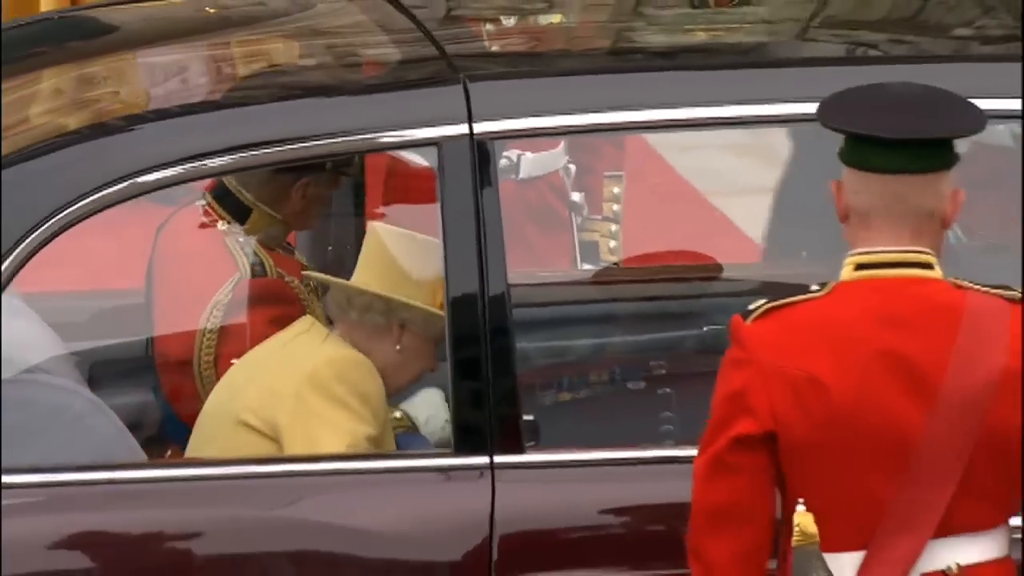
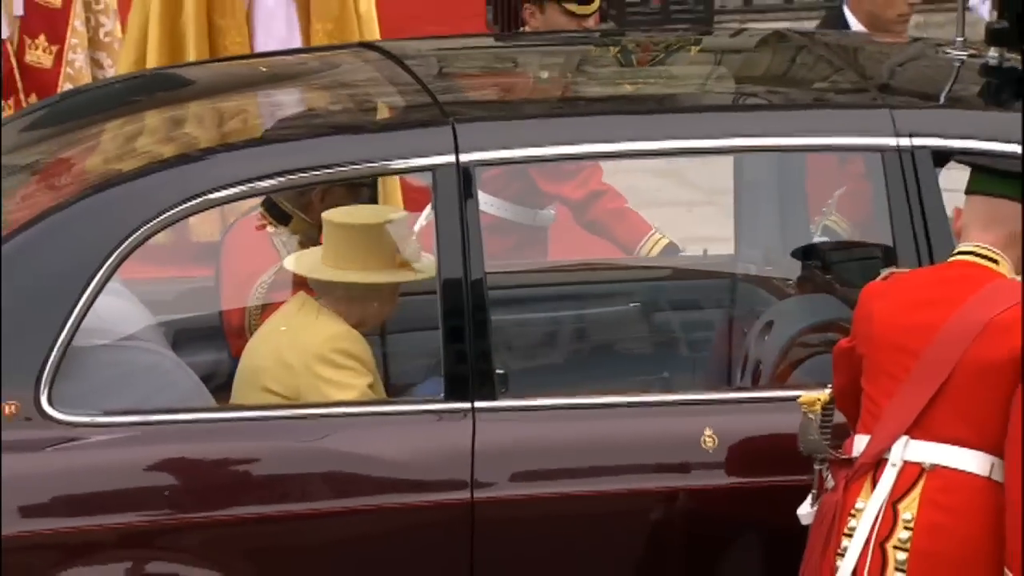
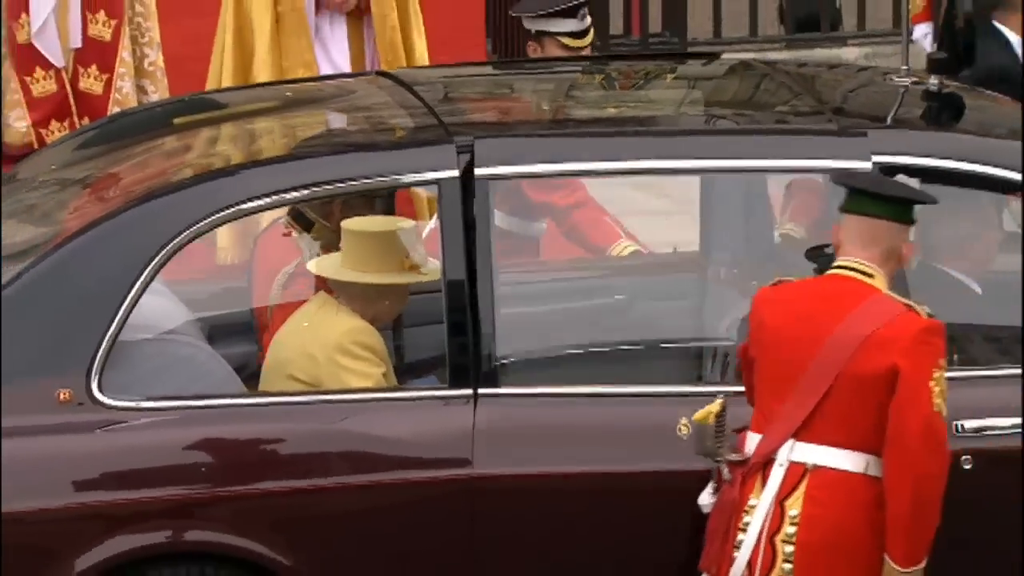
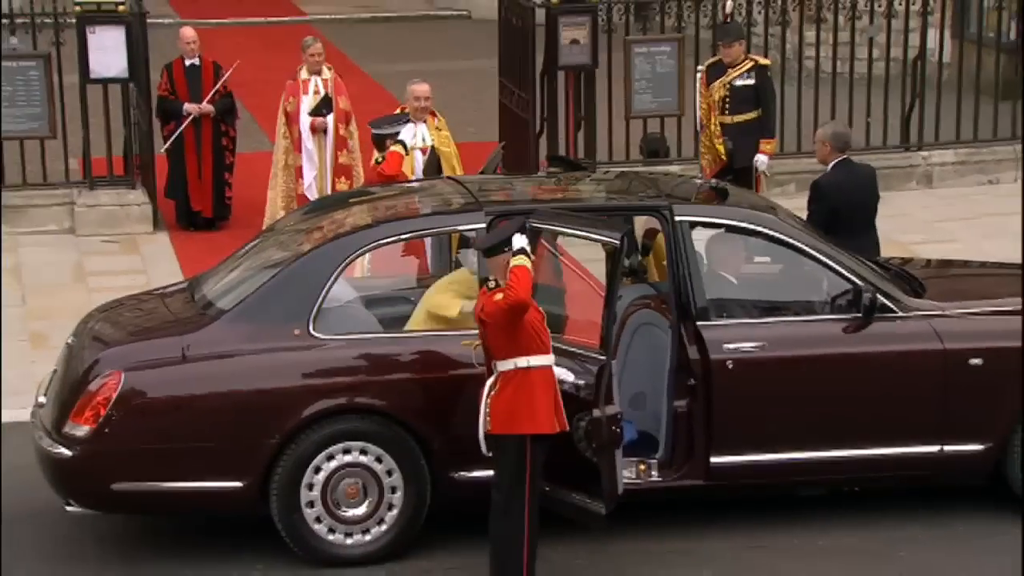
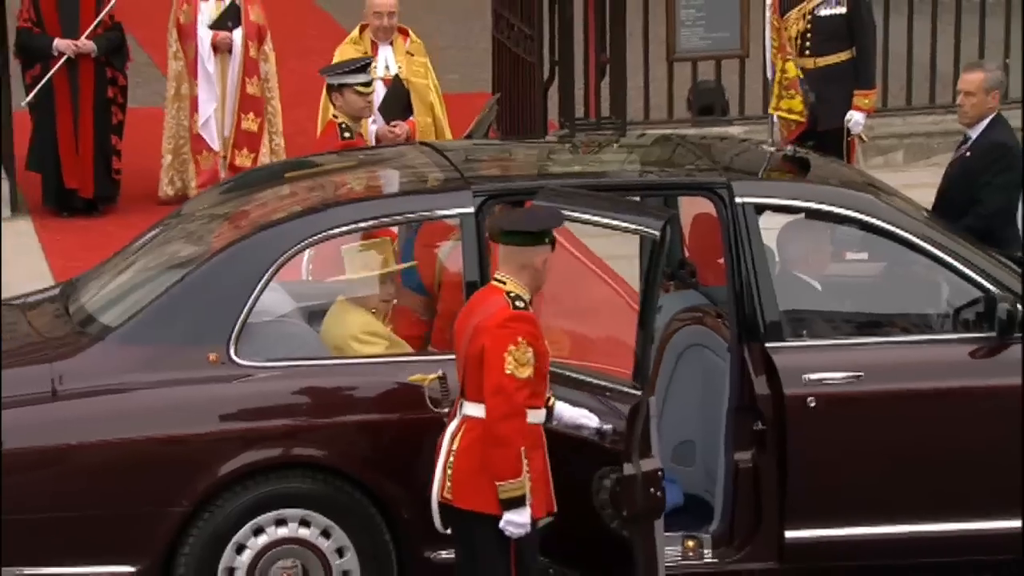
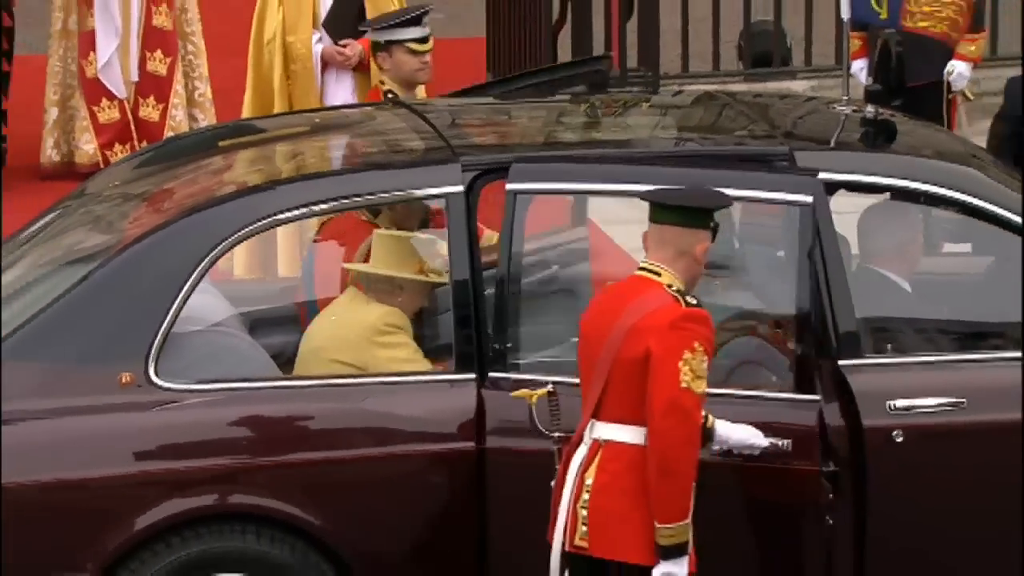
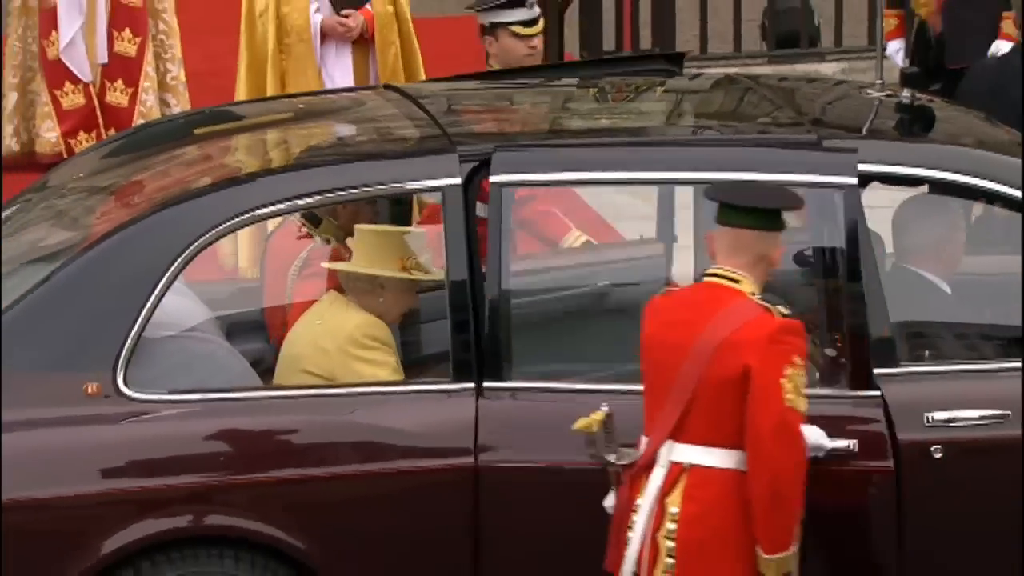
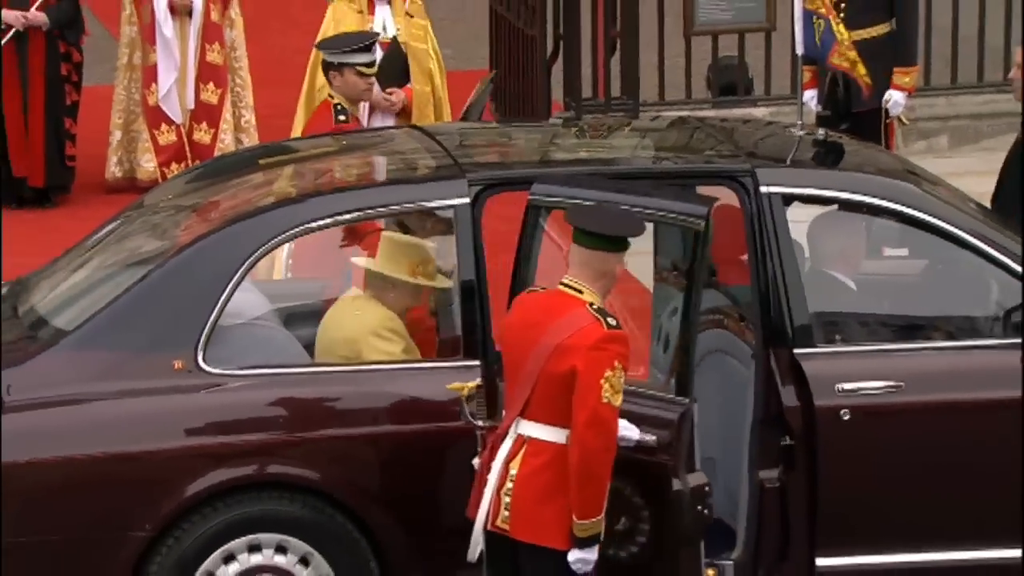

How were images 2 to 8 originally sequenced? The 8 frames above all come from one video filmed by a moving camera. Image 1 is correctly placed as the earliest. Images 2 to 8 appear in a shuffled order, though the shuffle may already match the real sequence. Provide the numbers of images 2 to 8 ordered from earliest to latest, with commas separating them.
2, 3, 7, 6, 8, 5, 4
